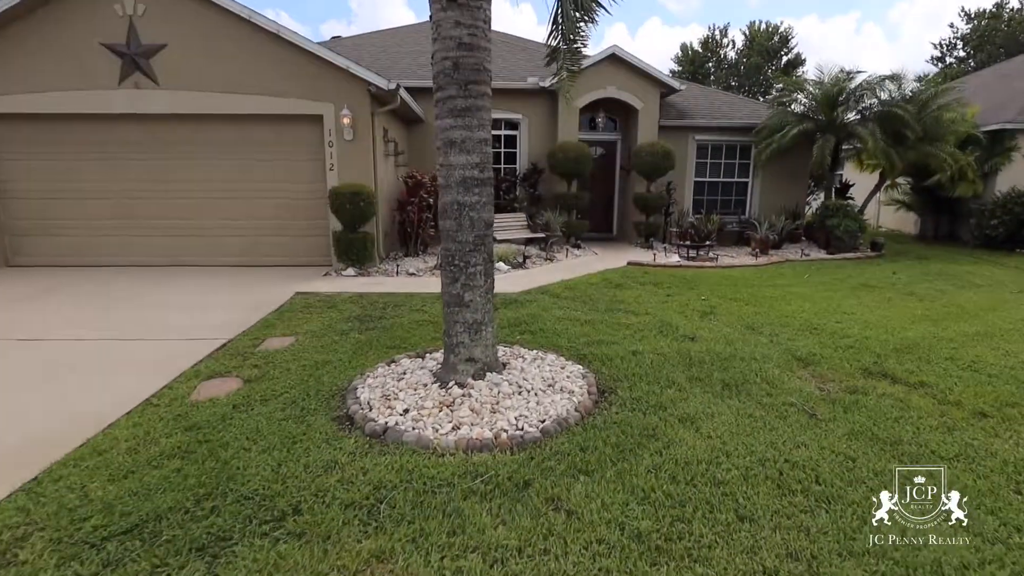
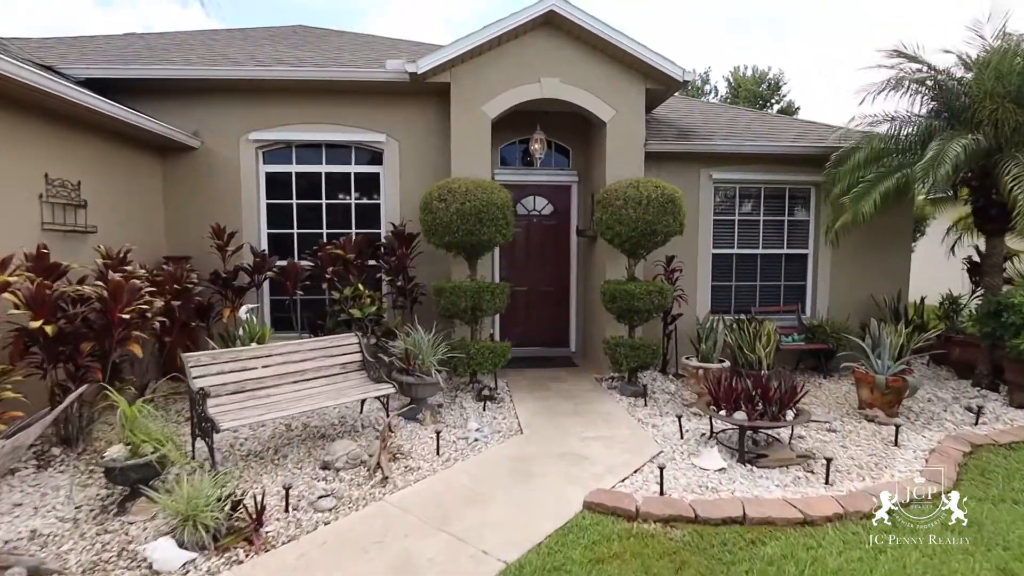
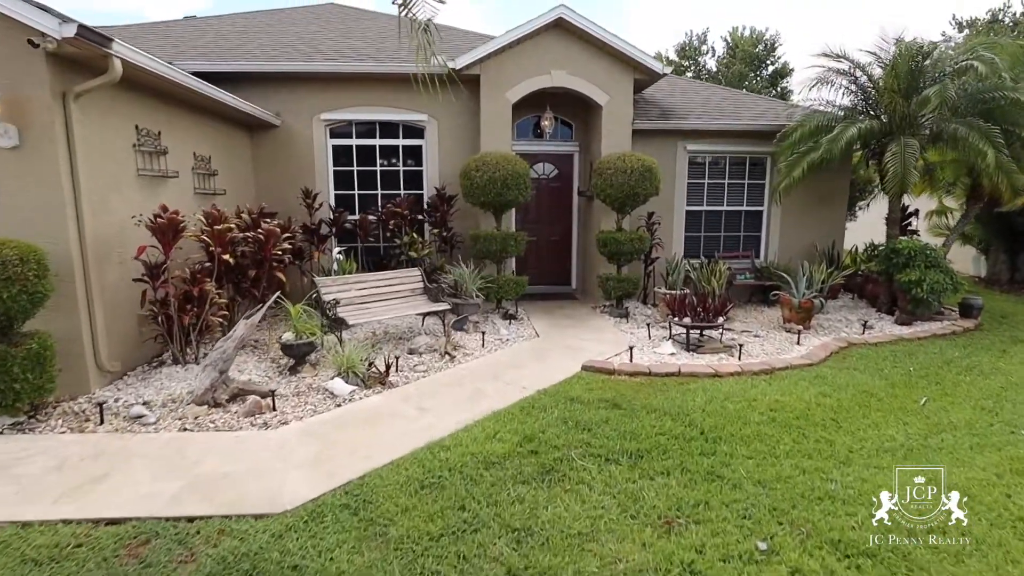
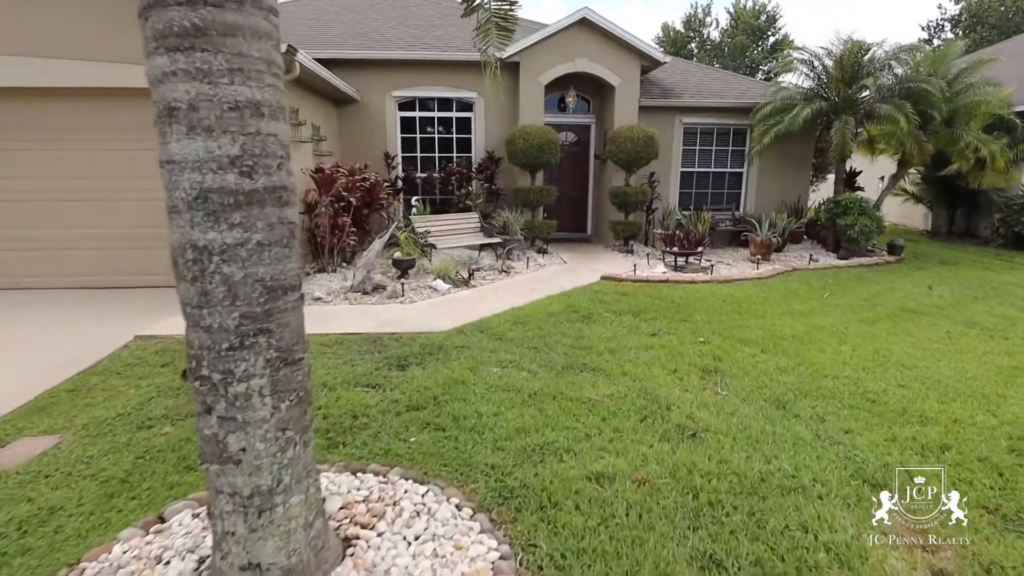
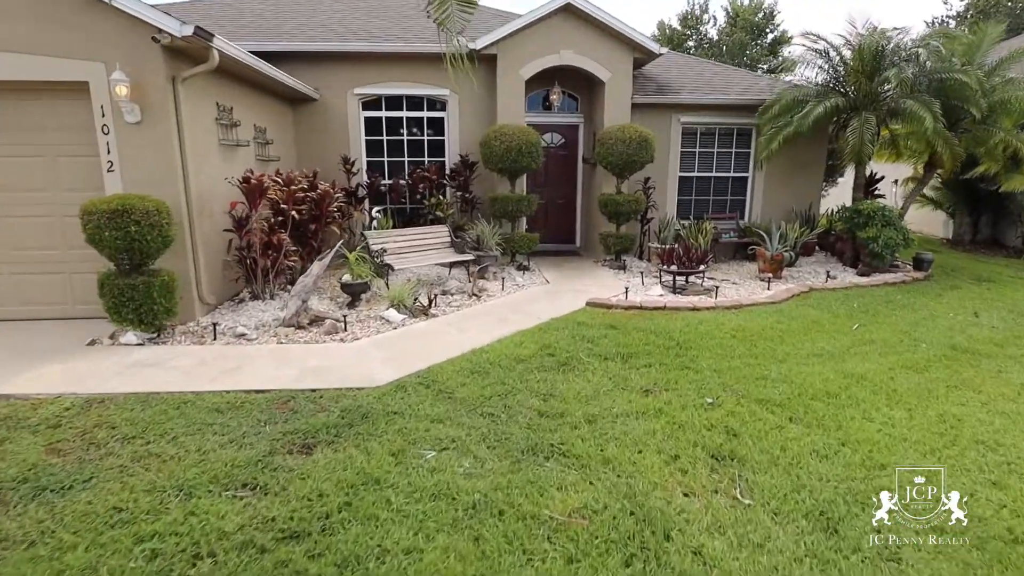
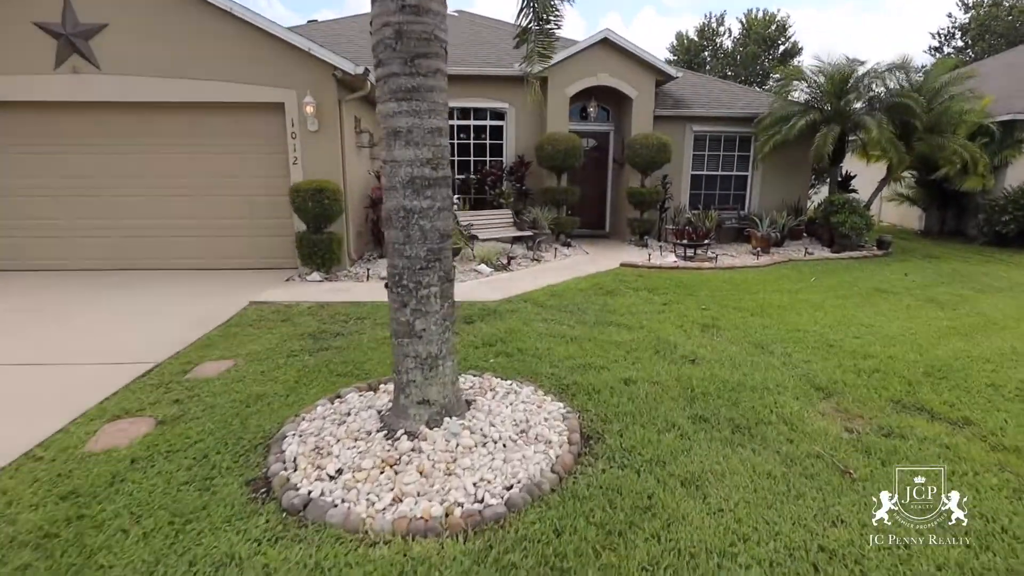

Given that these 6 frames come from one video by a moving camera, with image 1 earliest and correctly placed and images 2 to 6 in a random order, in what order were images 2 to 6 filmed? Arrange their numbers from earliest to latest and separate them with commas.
6, 4, 5, 3, 2
